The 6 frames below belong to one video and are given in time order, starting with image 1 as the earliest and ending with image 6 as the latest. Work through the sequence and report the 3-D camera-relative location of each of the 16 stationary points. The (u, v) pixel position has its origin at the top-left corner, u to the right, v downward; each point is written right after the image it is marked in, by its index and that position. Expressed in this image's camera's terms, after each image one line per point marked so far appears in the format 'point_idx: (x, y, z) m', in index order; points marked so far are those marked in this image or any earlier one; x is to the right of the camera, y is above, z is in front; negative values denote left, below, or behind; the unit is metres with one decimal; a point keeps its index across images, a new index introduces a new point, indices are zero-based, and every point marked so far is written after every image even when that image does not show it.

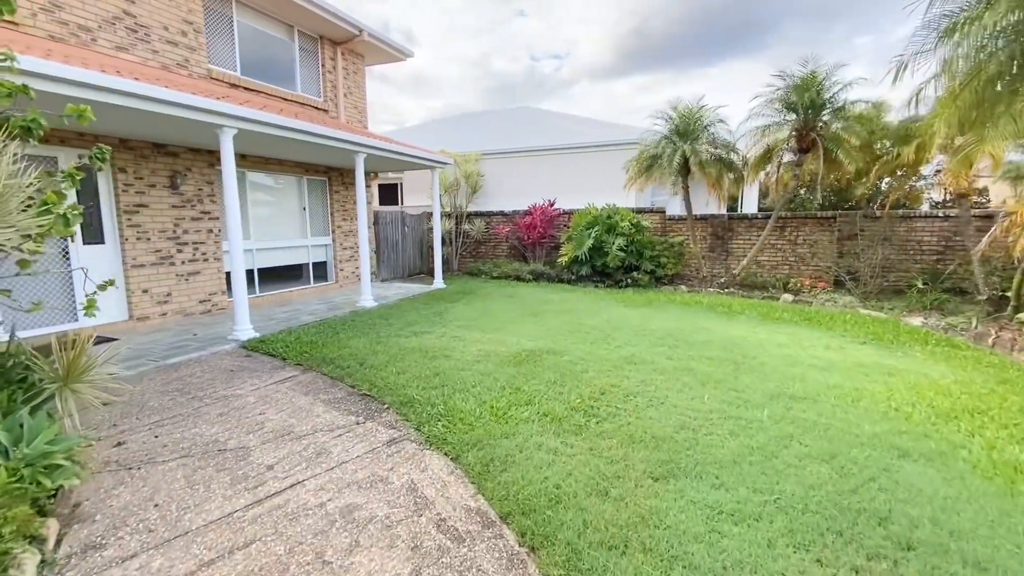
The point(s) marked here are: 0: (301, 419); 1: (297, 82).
0: (-1.6, -1.0, +3.7) m
1: (-4.1, +3.9, +9.1) m
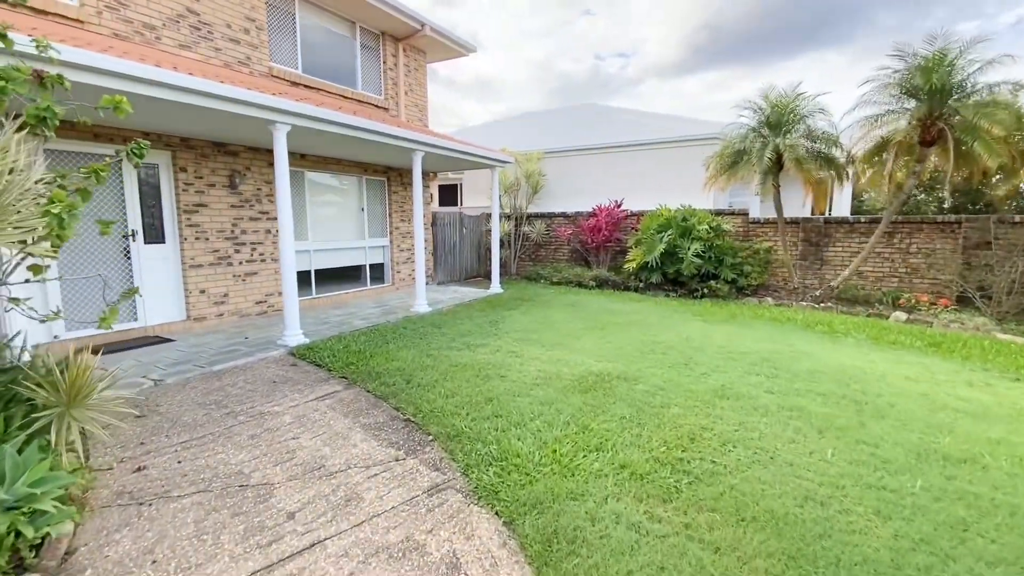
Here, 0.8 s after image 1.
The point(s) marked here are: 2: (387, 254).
0: (-1.2, -1.1, +3.2) m
1: (-2.9, +3.9, +8.9) m
2: (-2.5, +0.7, +9.6) m
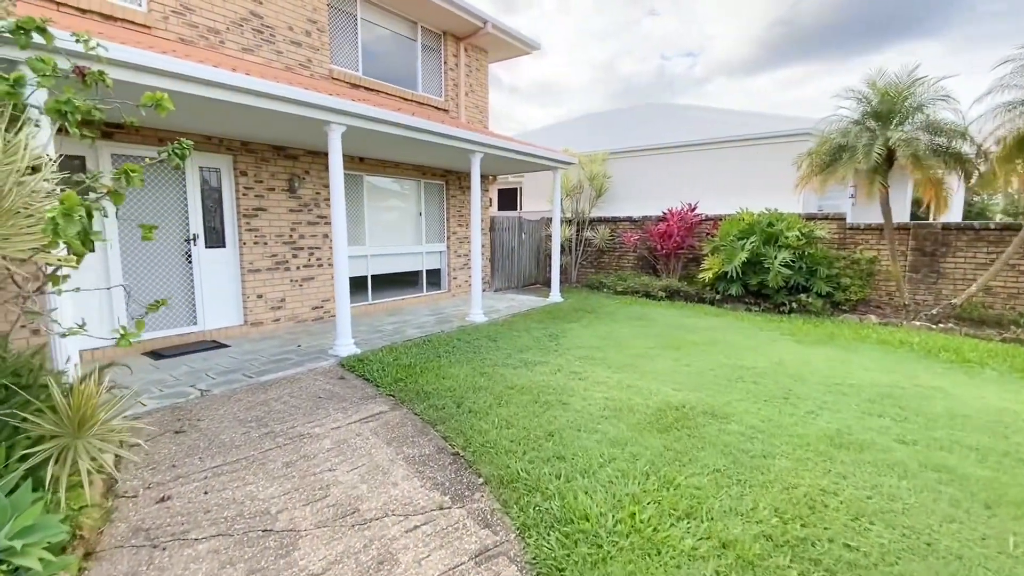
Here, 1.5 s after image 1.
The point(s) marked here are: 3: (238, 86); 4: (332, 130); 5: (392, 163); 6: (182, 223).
0: (-0.8, -1.2, +2.8) m
1: (-1.7, +3.8, +8.7) m
2: (-1.3, +0.6, +9.3) m
3: (-2.4, +1.7, +4.1) m
4: (-1.9, +1.7, +5.2) m
5: (-2.0, +2.1, +8.0) m
6: (-4.0, +0.8, +5.8) m
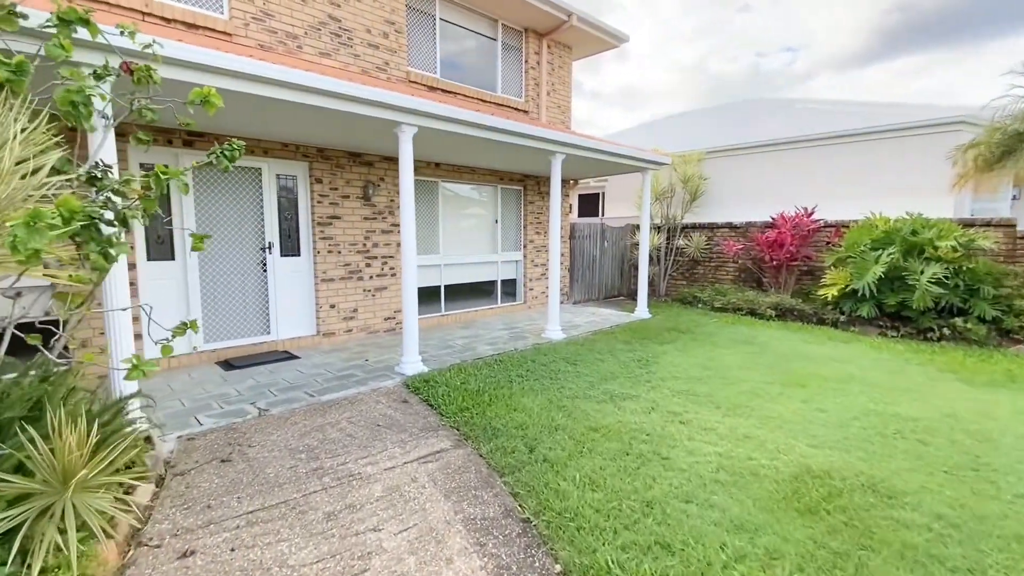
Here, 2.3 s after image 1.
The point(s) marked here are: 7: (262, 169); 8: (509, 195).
0: (-0.4, -1.3, +2.2) m
1: (-0.3, +3.6, +8.2) m
2: (+0.2, +0.3, +8.8) m
3: (-1.7, +1.6, +3.8) m
4: (-1.1, +1.6, +4.8) m
5: (-0.7, +1.9, +7.6) m
6: (-3.0, +0.7, +5.7) m
7: (-2.9, +1.4, +5.6) m
8: (-0.1, +1.6, +8.4) m
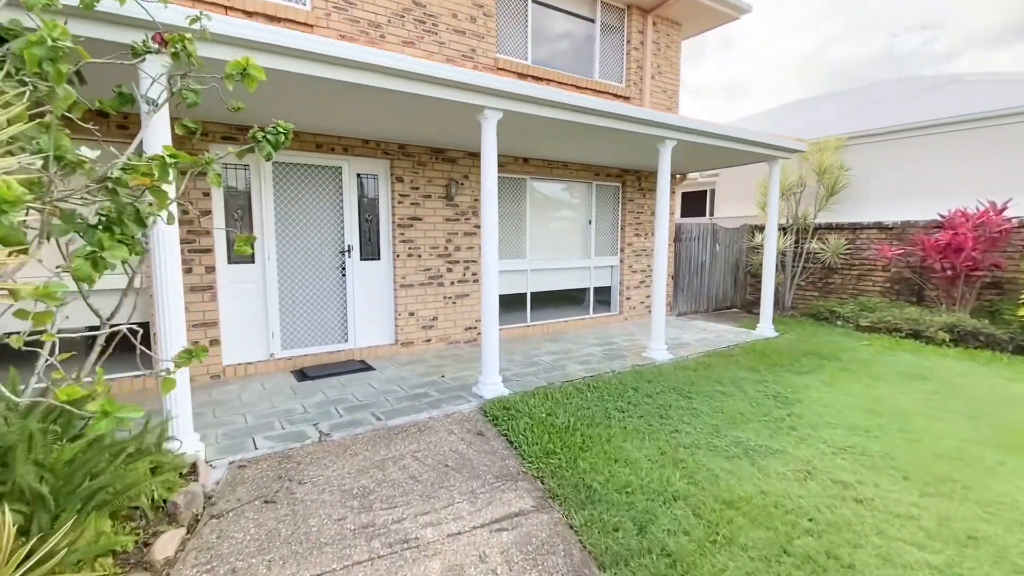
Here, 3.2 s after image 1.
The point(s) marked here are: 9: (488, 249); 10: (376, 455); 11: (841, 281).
0: (-0.1, -1.4, +1.5) m
1: (+1.3, +3.4, +7.4) m
2: (+1.7, +0.2, +7.8) m
3: (-1.0, +1.6, +3.3) m
4: (-0.2, +1.5, +4.2) m
5: (+0.7, +1.8, +6.9) m
6: (-2.0, +0.6, +5.4) m
7: (-1.9, +1.3, +5.3) m
8: (+1.5, +1.5, +7.5) m
9: (-0.2, +0.4, +4.3) m
10: (-0.9, -1.2, +3.3) m
11: (+5.3, +0.1, +7.8) m
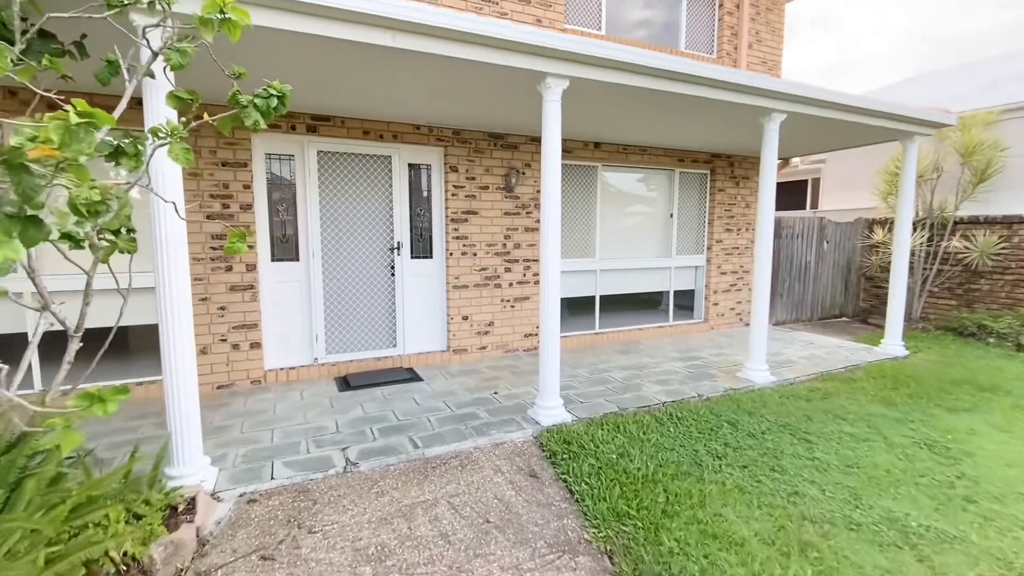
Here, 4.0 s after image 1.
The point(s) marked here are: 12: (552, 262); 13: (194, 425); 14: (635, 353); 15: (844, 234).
0: (0.0, -1.4, +0.8) m
1: (+2.2, +3.4, +6.4) m
2: (+2.7, +0.1, +6.8) m
3: (-0.6, +1.5, +2.7) m
4: (+0.3, +1.4, +3.5) m
5: (+1.6, +1.8, +6.0) m
6: (-1.3, +0.6, +4.9) m
7: (-1.2, +1.3, +4.8) m
8: (+2.4, +1.5, +6.6) m
9: (+0.3, +0.3, +3.6) m
10: (-0.6, -1.2, +2.7) m
11: (+6.2, 0.0, +6.2) m
12: (+0.3, +0.2, +3.6) m
13: (-1.8, -0.7, +2.7) m
14: (+1.4, -0.8, +5.5) m
15: (+5.2, +0.9, +7.4) m
